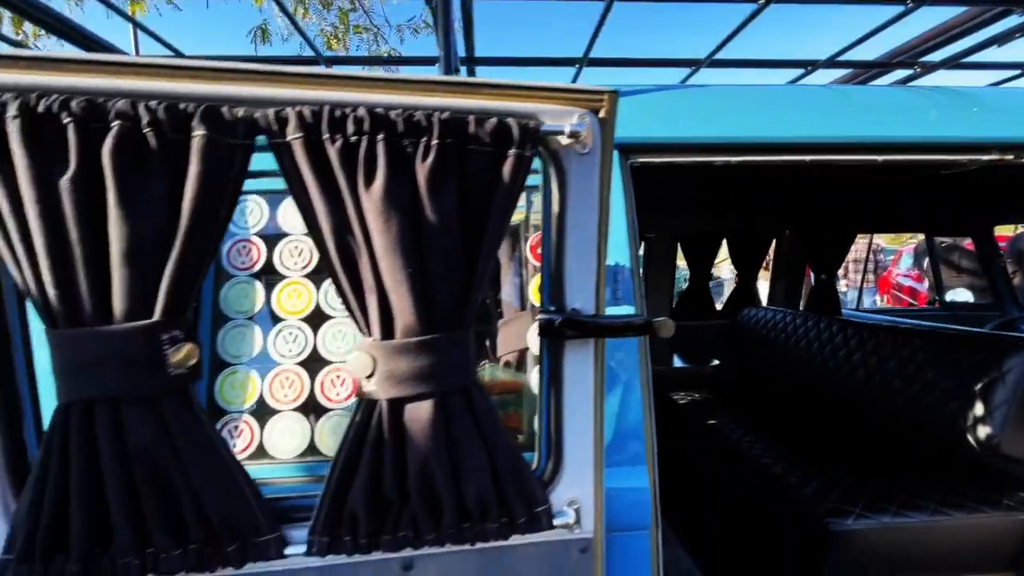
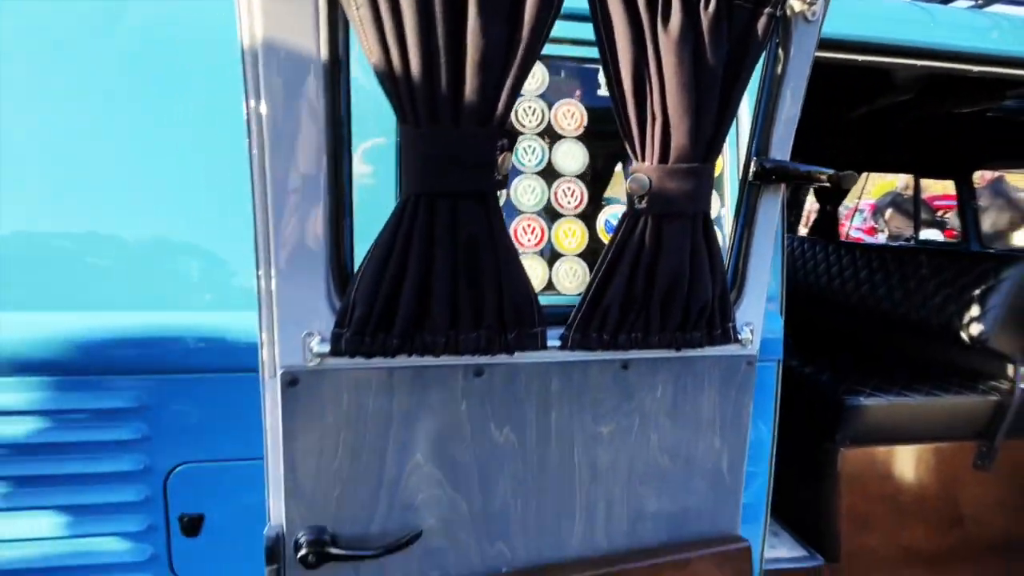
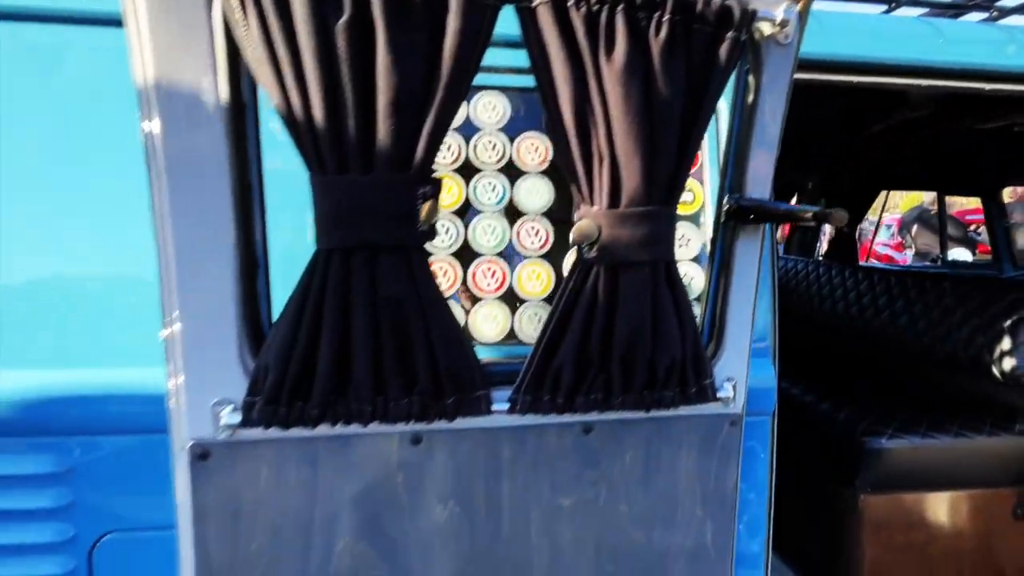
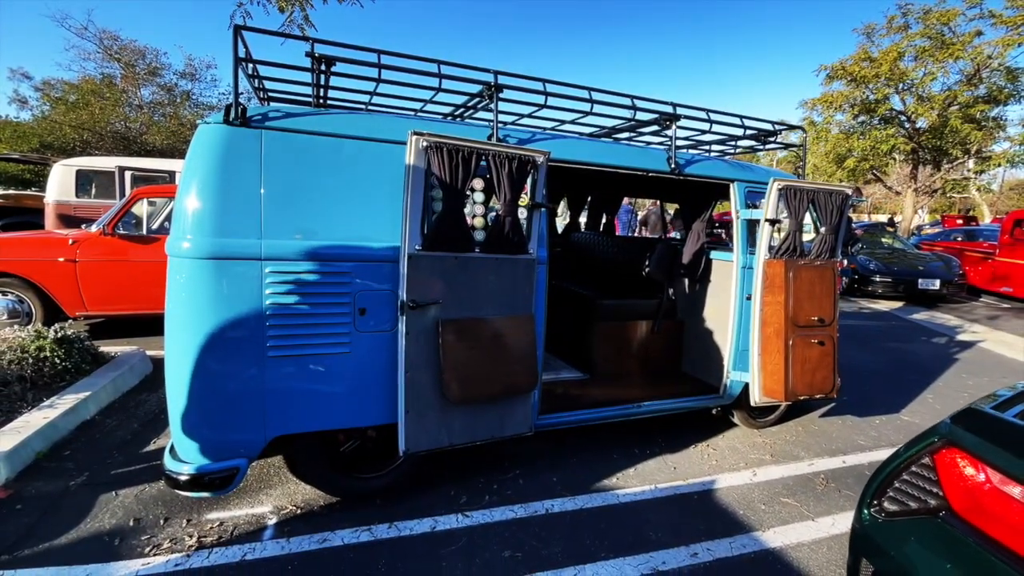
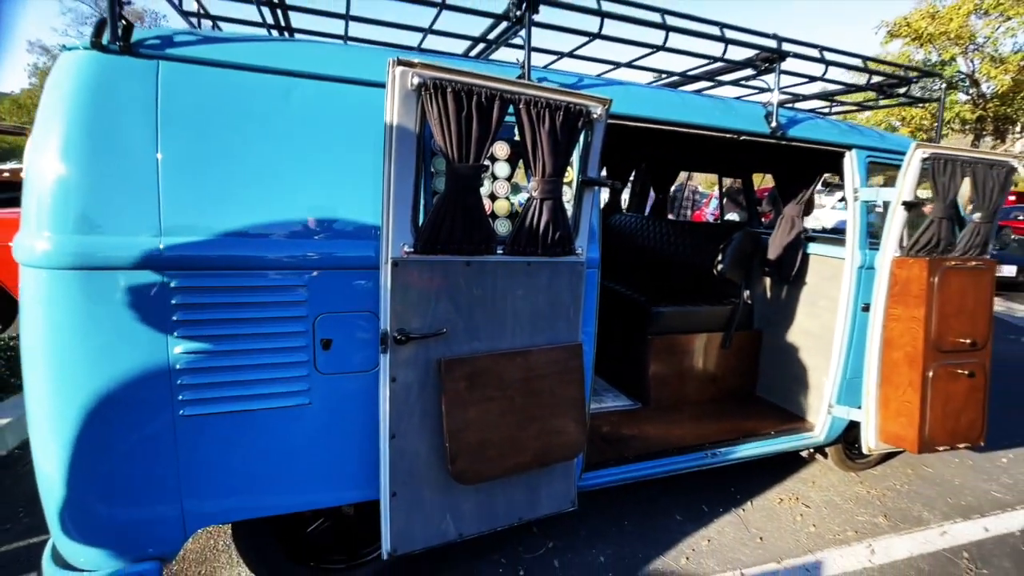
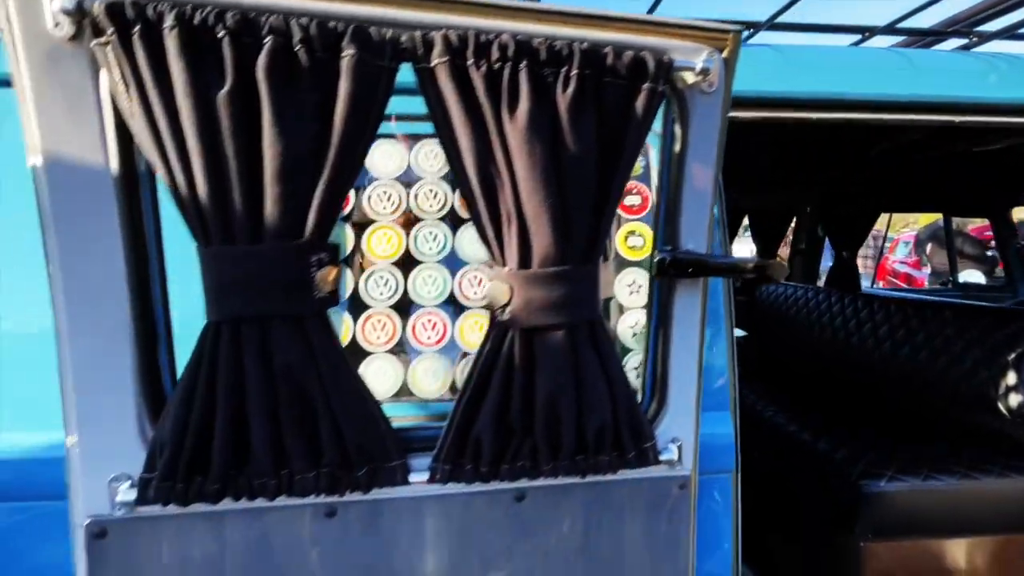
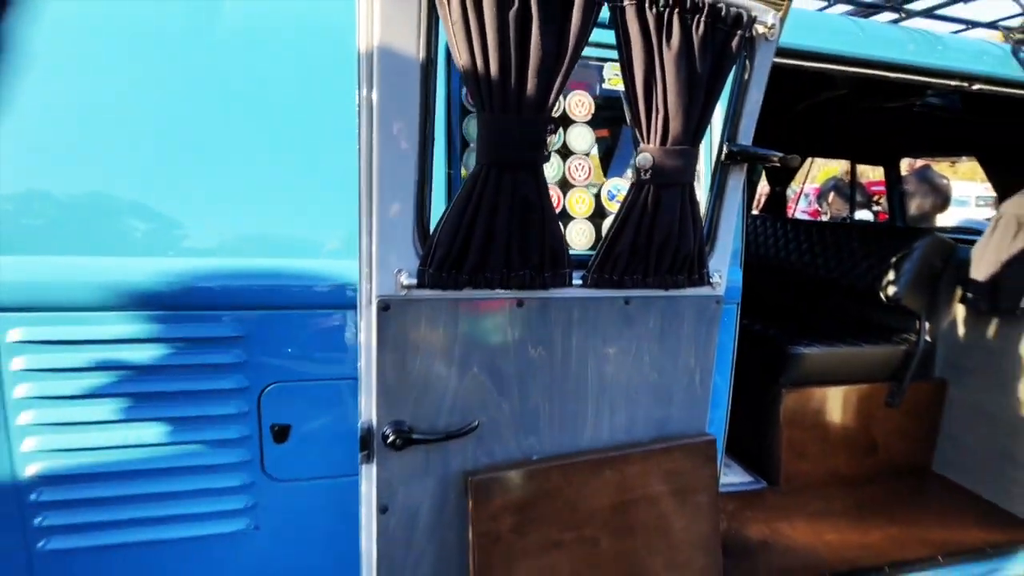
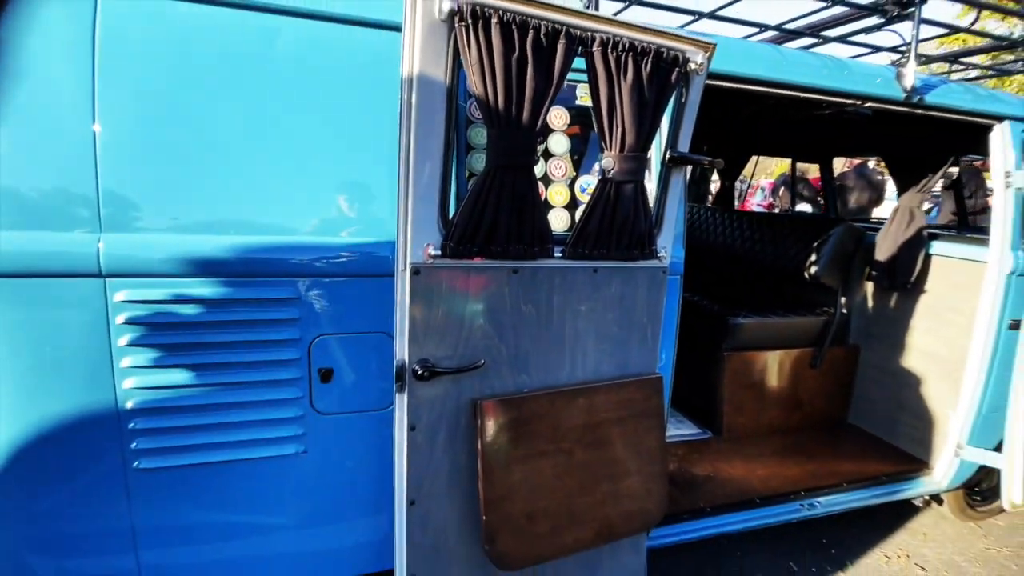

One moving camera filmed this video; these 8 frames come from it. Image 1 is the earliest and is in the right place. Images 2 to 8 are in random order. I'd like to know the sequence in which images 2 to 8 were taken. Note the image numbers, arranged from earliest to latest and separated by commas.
6, 3, 2, 7, 8, 5, 4
